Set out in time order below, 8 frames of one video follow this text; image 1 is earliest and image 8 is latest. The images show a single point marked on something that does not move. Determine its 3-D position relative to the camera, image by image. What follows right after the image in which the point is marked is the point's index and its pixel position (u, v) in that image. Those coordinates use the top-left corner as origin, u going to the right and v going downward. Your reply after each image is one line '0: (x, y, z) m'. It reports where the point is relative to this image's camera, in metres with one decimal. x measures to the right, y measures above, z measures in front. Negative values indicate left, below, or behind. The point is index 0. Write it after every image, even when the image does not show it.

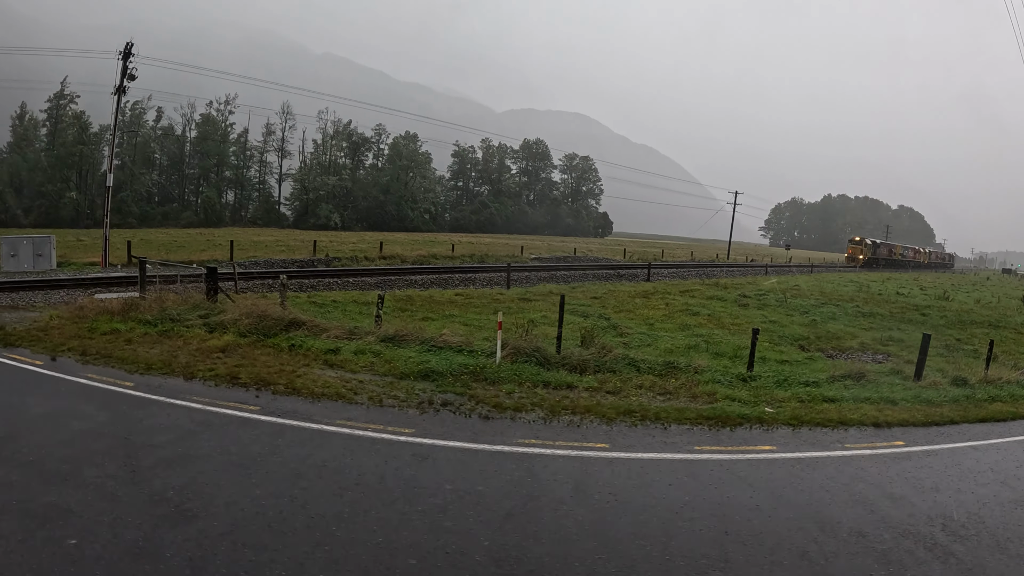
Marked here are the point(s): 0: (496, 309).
0: (-0.2, -0.2, +8.8) m
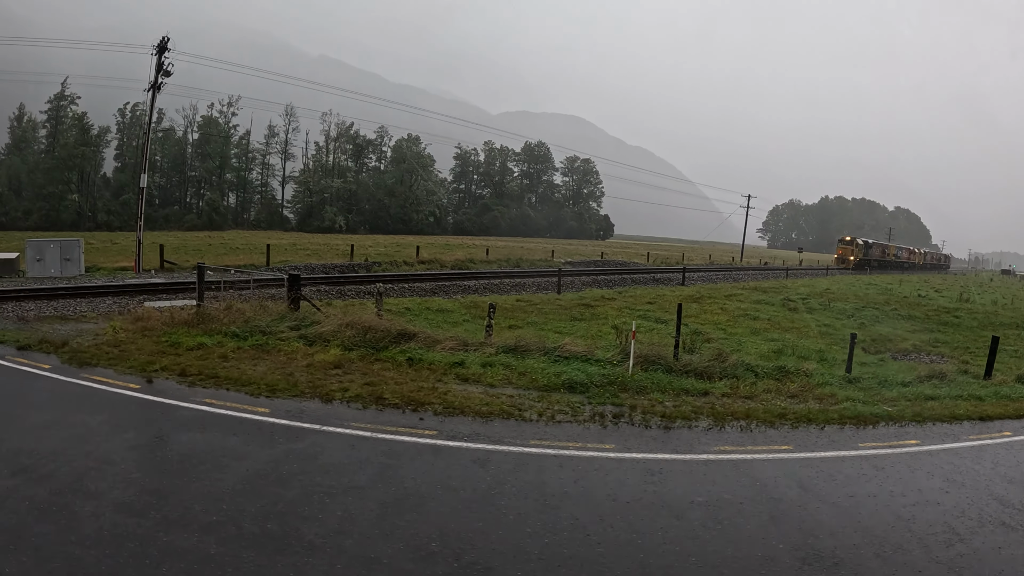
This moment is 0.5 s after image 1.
0: (+1.0, -0.4, +9.5) m
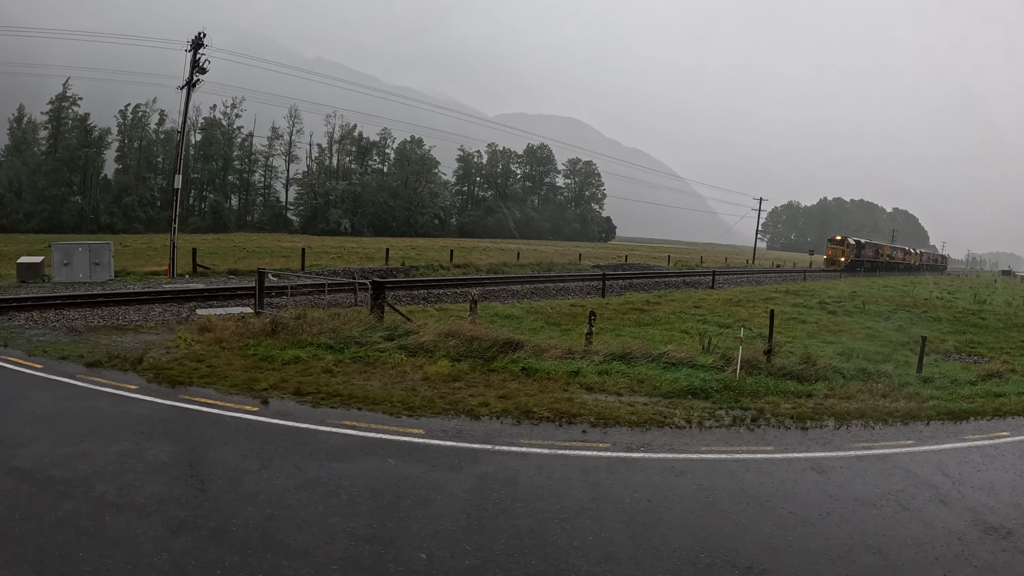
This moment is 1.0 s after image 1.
0: (+2.1, -0.5, +10.2) m
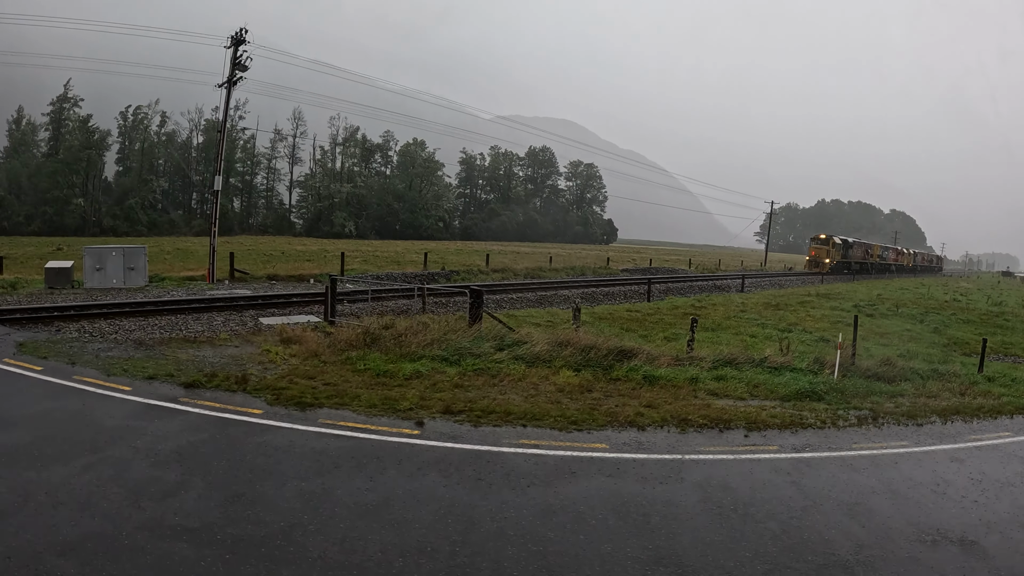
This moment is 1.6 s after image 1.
0: (+3.5, -0.6, +11.1) m
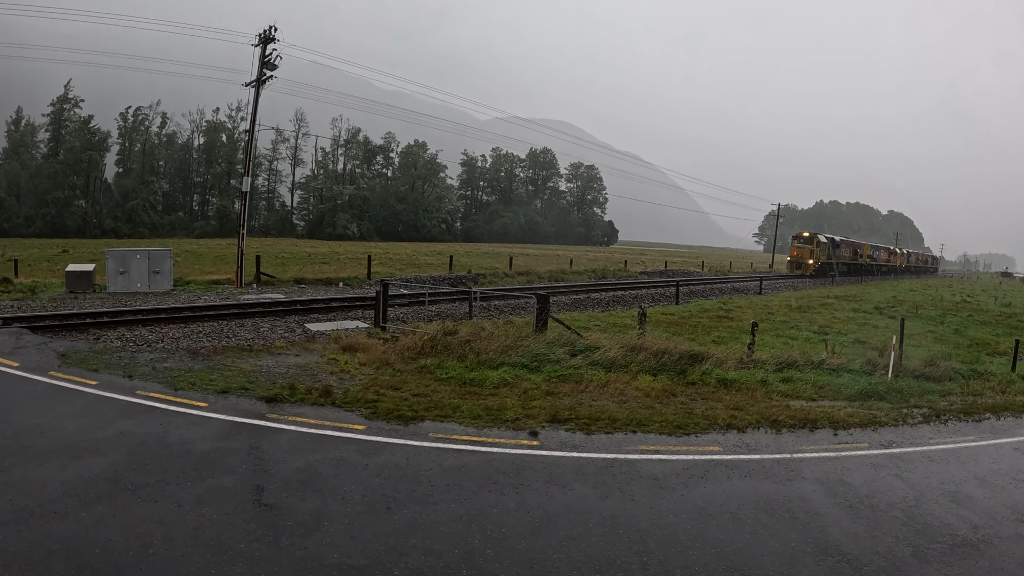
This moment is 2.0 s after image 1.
0: (+4.4, -0.7, +11.8) m
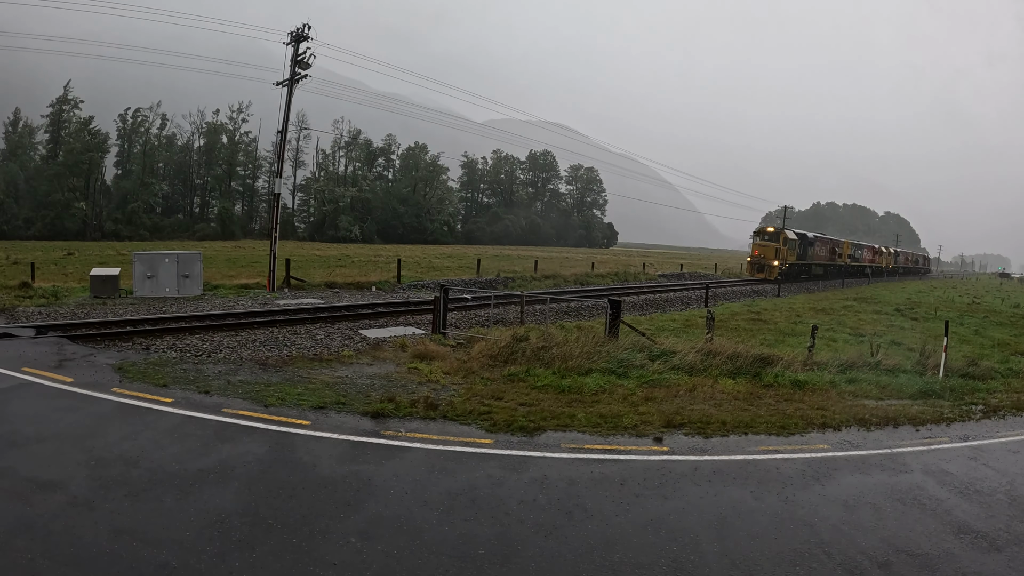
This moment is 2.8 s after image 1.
0: (+5.6, -0.8, +12.7) m
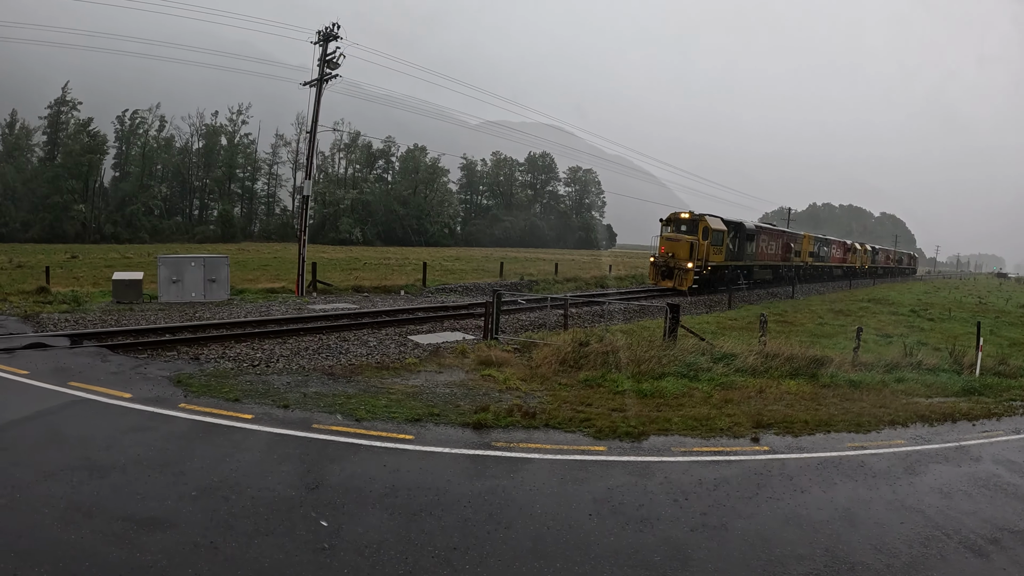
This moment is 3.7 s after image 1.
0: (+6.7, -0.9, +13.6) m
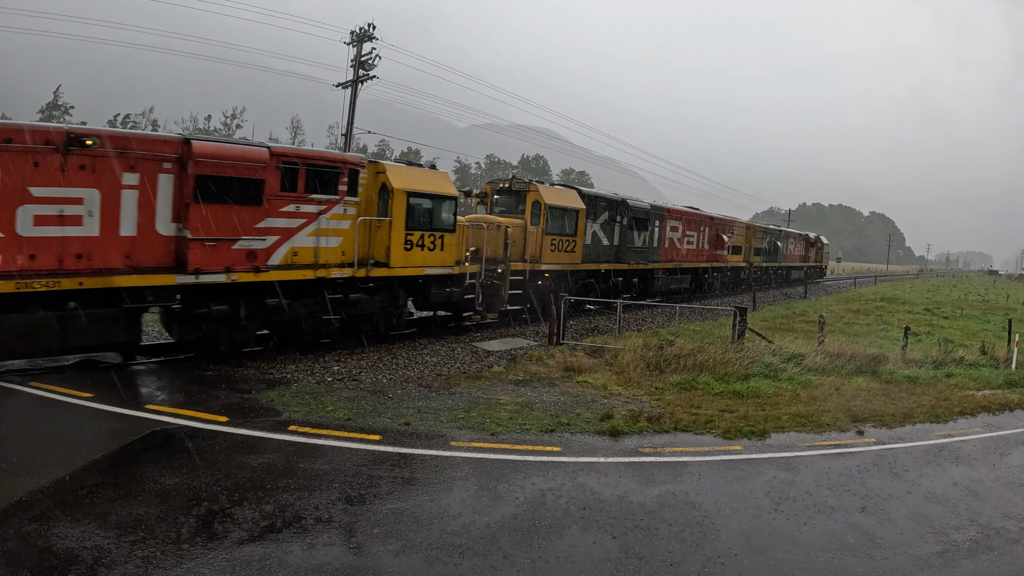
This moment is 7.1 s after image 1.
0: (+8.1, -1.0, +14.9) m
